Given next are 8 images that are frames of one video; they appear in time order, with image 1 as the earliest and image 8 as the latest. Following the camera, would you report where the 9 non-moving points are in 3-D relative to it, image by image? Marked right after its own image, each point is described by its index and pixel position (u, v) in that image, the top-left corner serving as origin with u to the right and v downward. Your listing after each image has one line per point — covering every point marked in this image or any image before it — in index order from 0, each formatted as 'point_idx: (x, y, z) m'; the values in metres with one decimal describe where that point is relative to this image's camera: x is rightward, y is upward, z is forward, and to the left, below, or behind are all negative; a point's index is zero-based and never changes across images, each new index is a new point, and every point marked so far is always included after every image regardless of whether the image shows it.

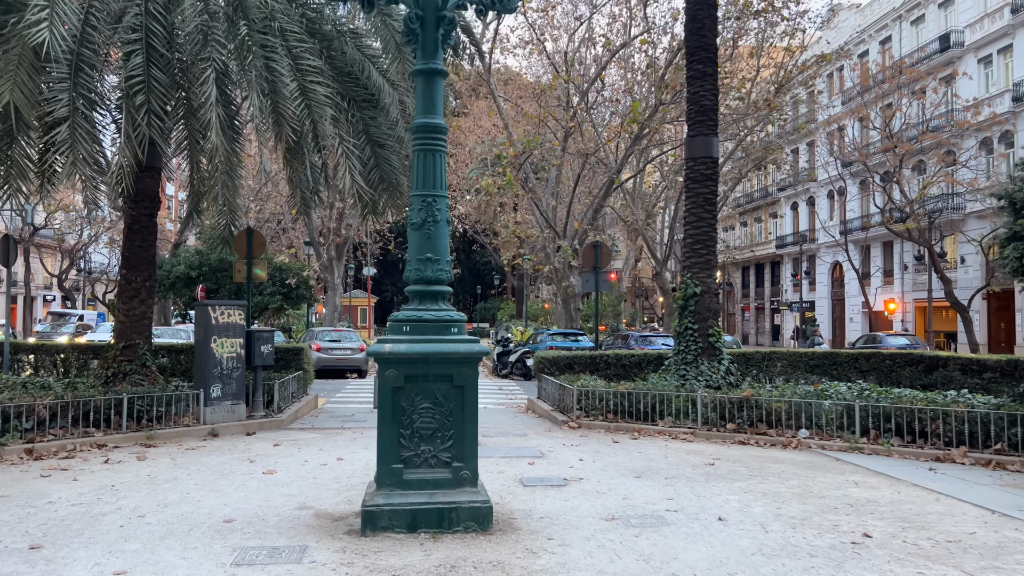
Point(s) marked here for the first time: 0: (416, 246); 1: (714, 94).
0: (-0.6, +0.3, +5.3) m
1: (+2.8, +2.6, +11.1) m
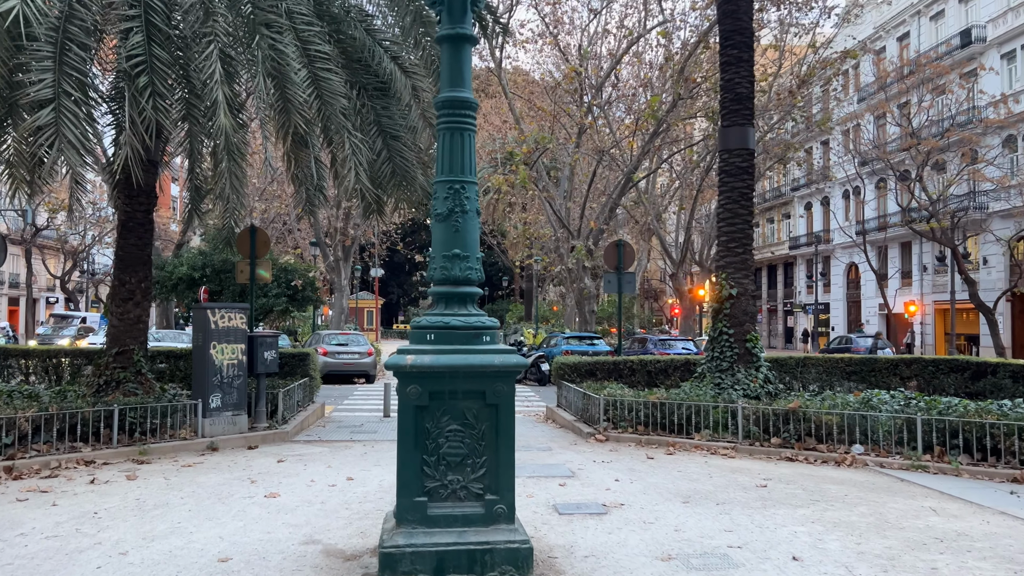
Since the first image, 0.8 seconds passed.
0: (-0.4, +0.3, +4.5) m
1: (+3.0, +2.6, +10.4) m
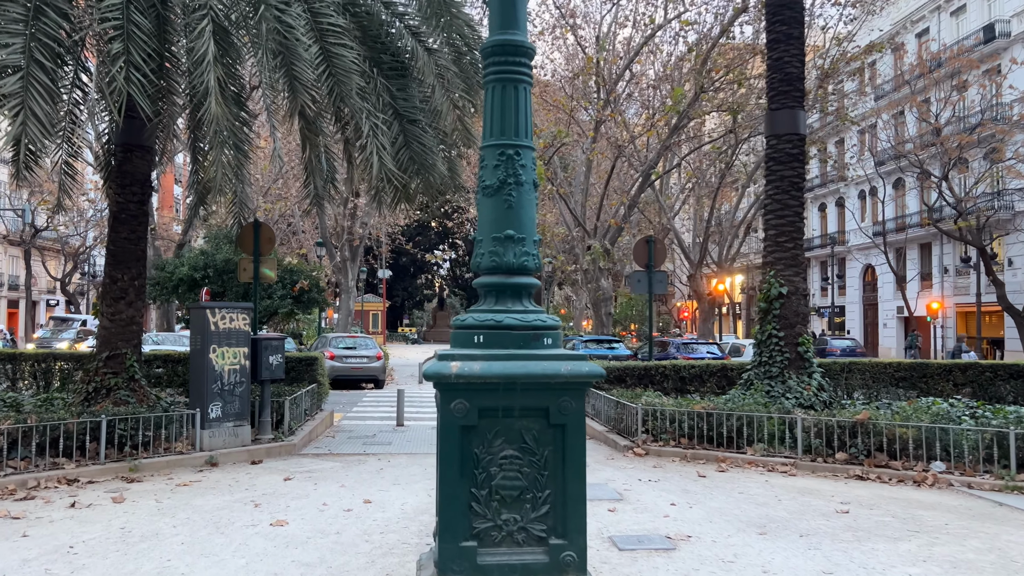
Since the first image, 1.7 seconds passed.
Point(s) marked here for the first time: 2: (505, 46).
0: (-0.1, +0.3, +3.6) m
1: (+3.3, +2.6, +9.5) m
2: (0.0, +1.1, +3.7) m
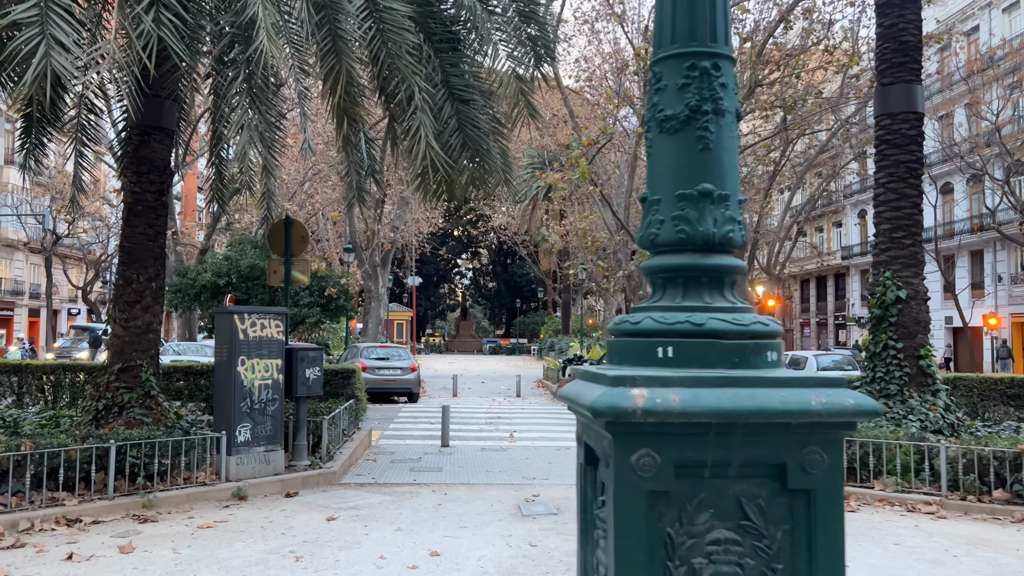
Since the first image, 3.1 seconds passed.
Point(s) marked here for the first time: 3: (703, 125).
0: (+0.5, +0.3, +2.4) m
1: (+4.1, +2.6, +8.2) m
2: (+0.5, +1.1, +2.4) m
3: (+0.6, +0.5, +2.4) m
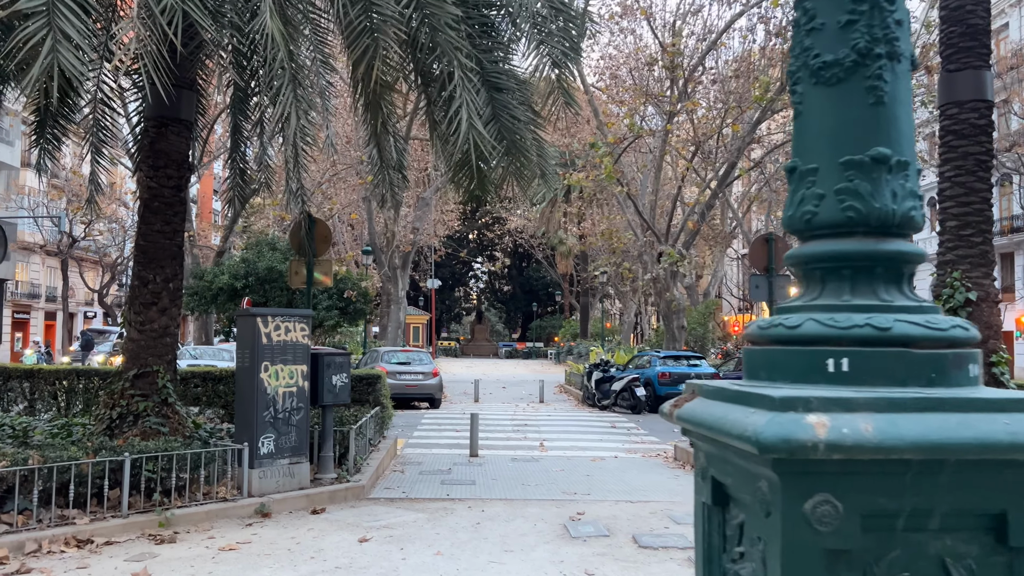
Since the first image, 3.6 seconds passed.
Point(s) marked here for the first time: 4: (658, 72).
0: (+0.7, +0.4, +1.9) m
1: (+4.4, +2.6, +7.6) m
2: (+0.8, +1.1, +1.9) m
3: (+0.8, +0.5, +1.9) m
4: (+3.5, +5.1, +19.4) m
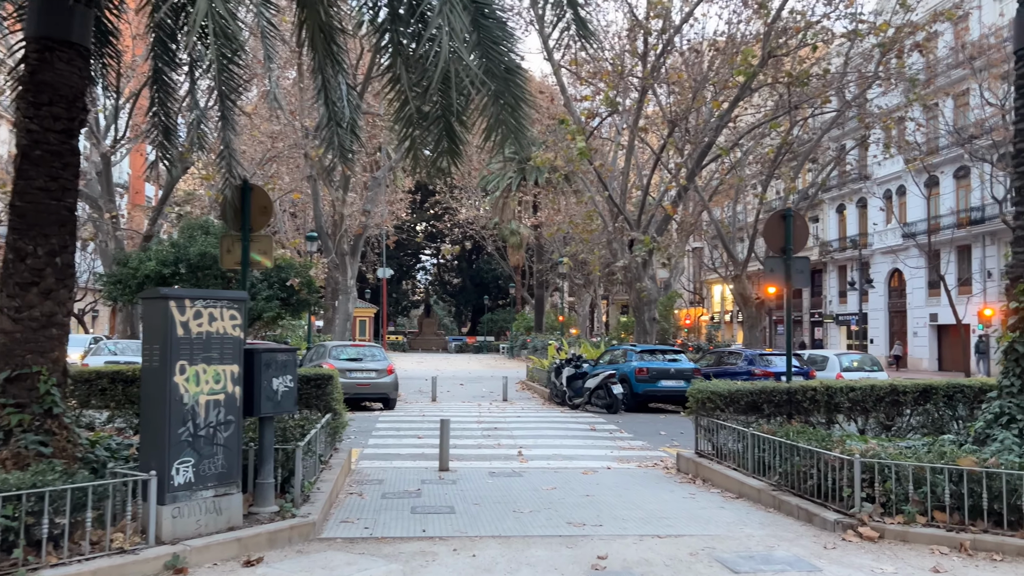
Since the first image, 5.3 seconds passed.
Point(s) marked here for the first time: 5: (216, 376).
0: (+1.1, +0.5, +0.4) m
1: (+4.4, +2.7, +6.3) m
2: (+1.1, +1.3, +0.4) m
3: (+1.1, +0.6, +0.3) m
4: (+2.6, +5.4, +18.0) m
5: (-1.9, -0.6, +5.2) m
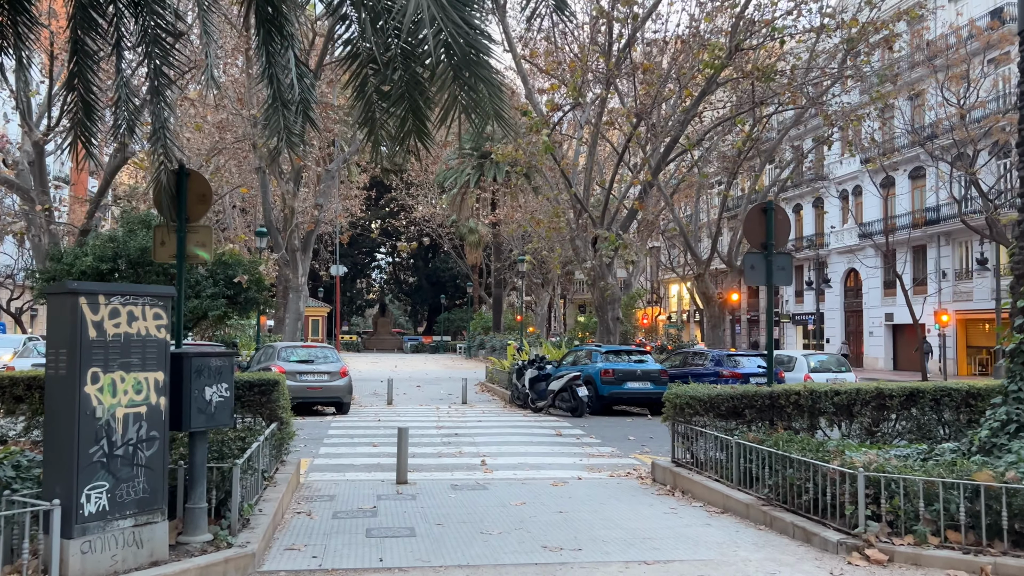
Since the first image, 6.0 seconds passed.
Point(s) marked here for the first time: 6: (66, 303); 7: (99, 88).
0: (+1.2, +0.5, -0.2) m
1: (+4.1, +2.8, +5.9) m
2: (+1.2, +1.3, -0.2) m
3: (+1.2, +0.6, -0.2) m
4: (+1.8, +5.4, +17.5) m
5: (-2.0, -0.5, +4.4) m
6: (-2.3, -0.1, +4.2) m
7: (-4.0, +1.9, +8.0) m
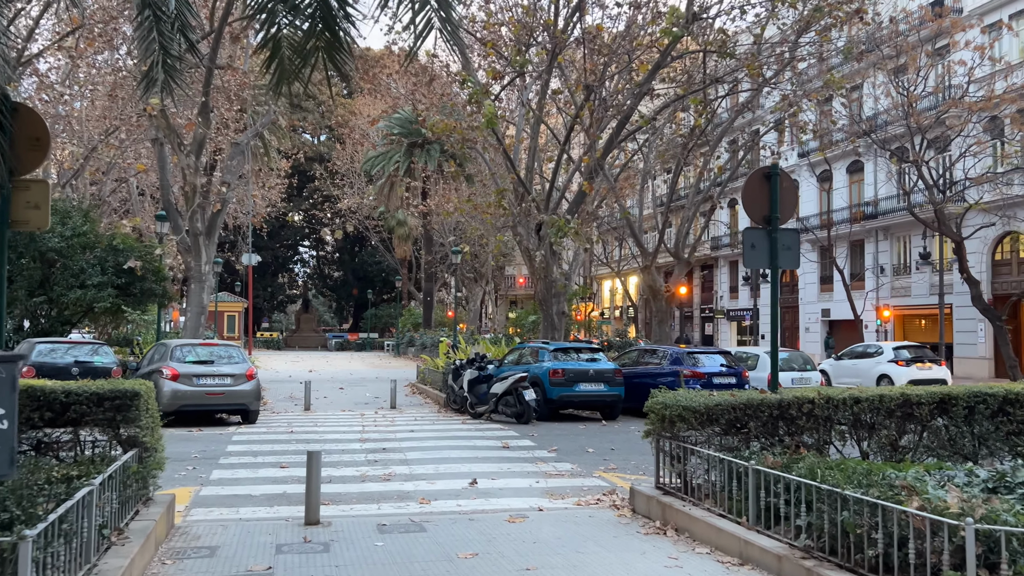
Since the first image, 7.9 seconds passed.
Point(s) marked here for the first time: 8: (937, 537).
0: (+1.5, +0.6, -1.9) m
1: (+3.9, +2.9, +4.5) m
2: (+1.5, +1.4, -1.9) m
3: (+1.5, +0.7, -1.9) m
4: (+0.5, +5.6, +15.8) m
5: (-2.1, -0.4, +2.5) m
6: (-2.4, +0.1, +2.2) m
7: (-4.4, +2.1, +5.8) m
8: (+2.0, -1.2, +3.8) m
